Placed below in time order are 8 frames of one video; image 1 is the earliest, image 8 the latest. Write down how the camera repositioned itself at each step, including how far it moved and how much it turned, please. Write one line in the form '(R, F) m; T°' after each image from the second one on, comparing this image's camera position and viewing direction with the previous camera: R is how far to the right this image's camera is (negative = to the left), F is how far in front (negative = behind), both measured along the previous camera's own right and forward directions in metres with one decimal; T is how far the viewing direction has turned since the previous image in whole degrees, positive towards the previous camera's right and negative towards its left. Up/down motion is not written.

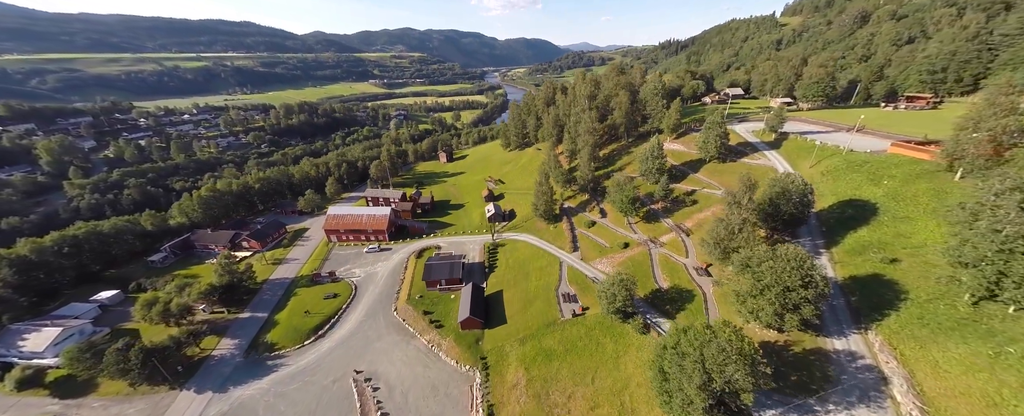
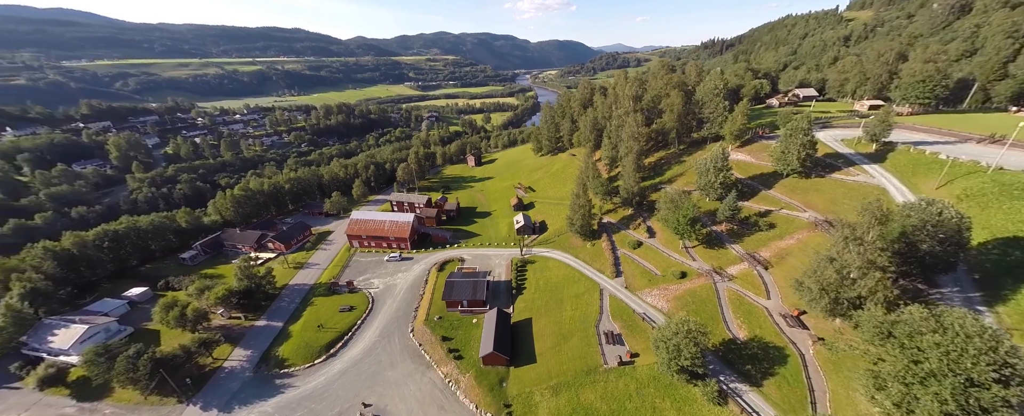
(-1.0, +7.2) m; -5°
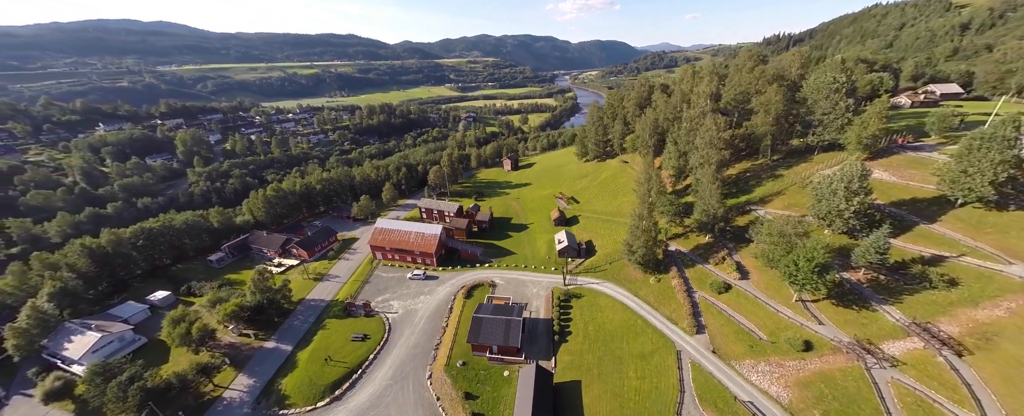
(-1.5, +10.7) m; -6°
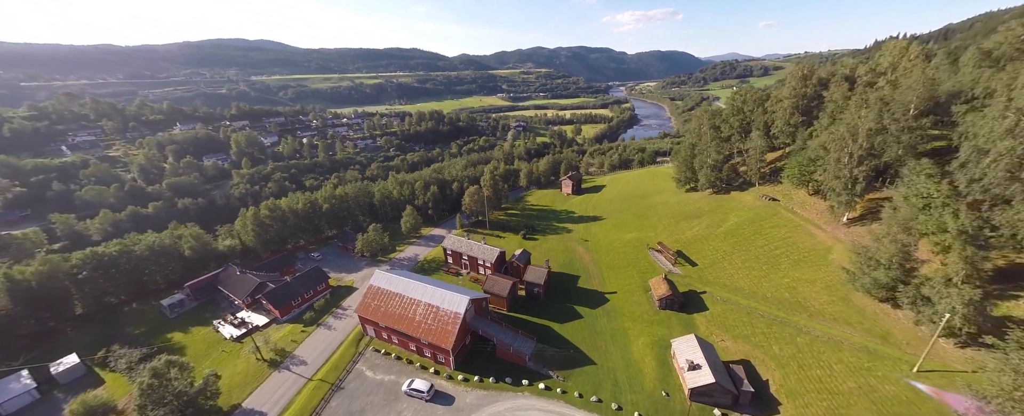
(-4.3, +28.1) m; -7°
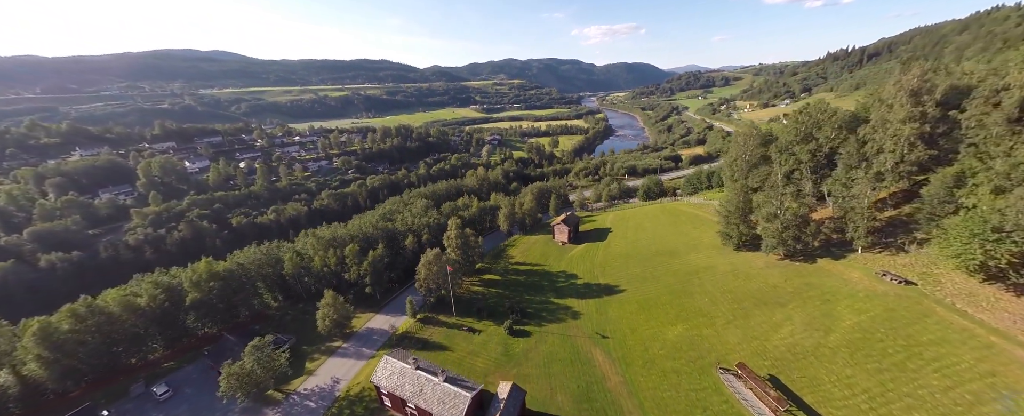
(-0.1, +22.6) m; +4°
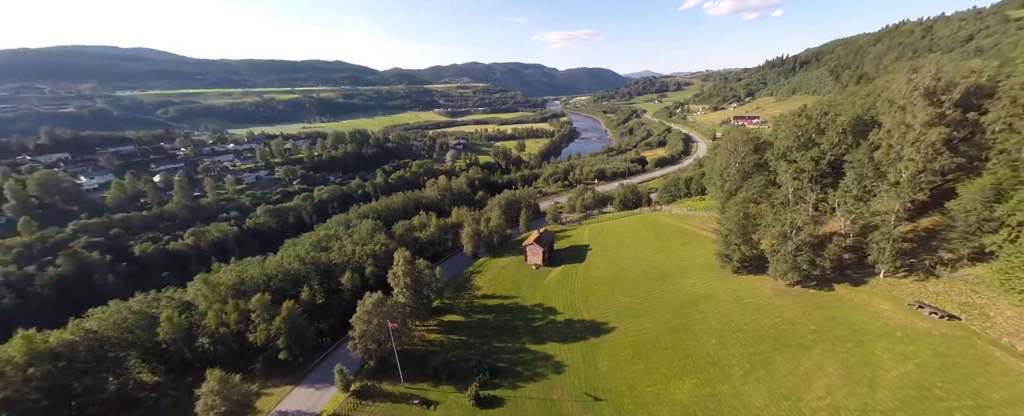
(+0.4, +9.3) m; +6°
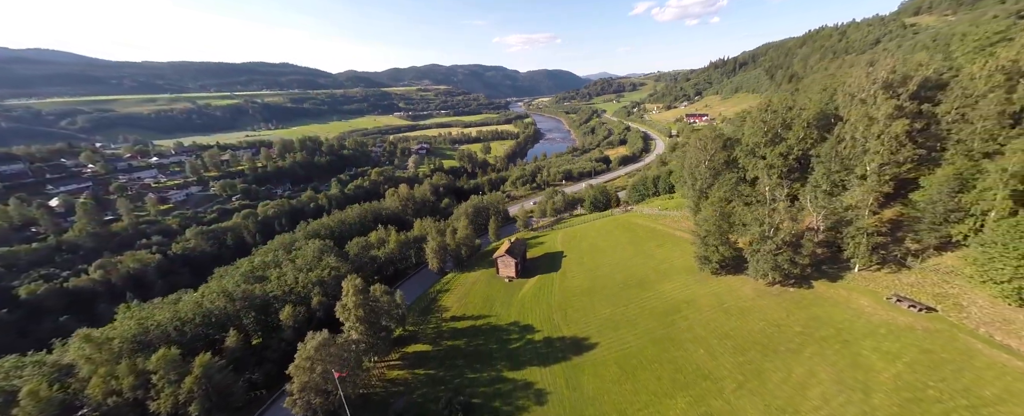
(-0.1, +3.8) m; +6°
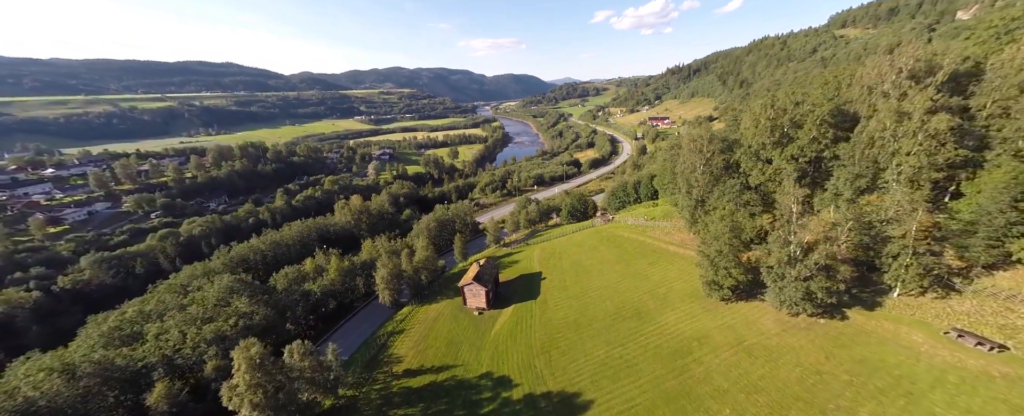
(+0.3, +8.6) m; +5°
